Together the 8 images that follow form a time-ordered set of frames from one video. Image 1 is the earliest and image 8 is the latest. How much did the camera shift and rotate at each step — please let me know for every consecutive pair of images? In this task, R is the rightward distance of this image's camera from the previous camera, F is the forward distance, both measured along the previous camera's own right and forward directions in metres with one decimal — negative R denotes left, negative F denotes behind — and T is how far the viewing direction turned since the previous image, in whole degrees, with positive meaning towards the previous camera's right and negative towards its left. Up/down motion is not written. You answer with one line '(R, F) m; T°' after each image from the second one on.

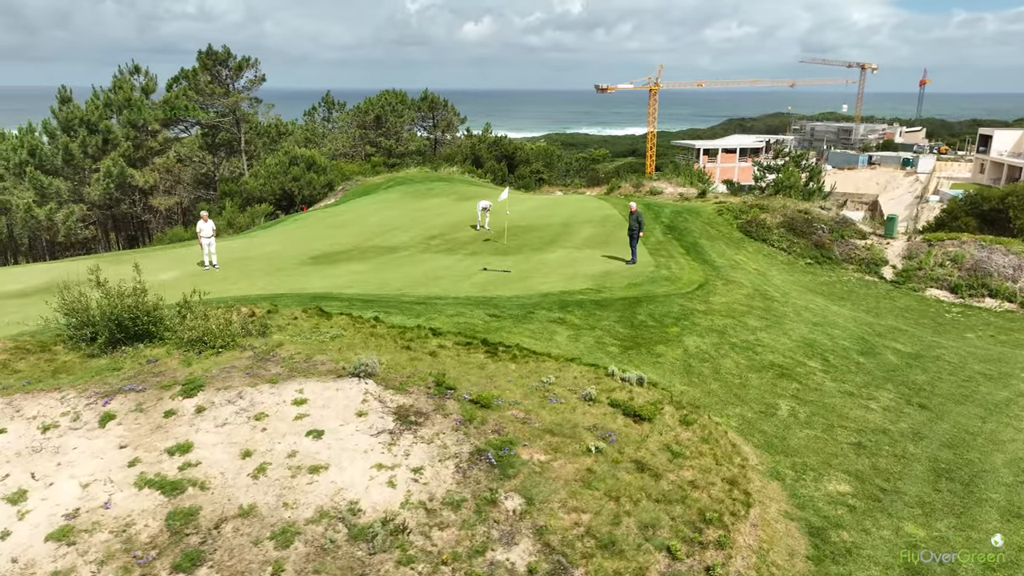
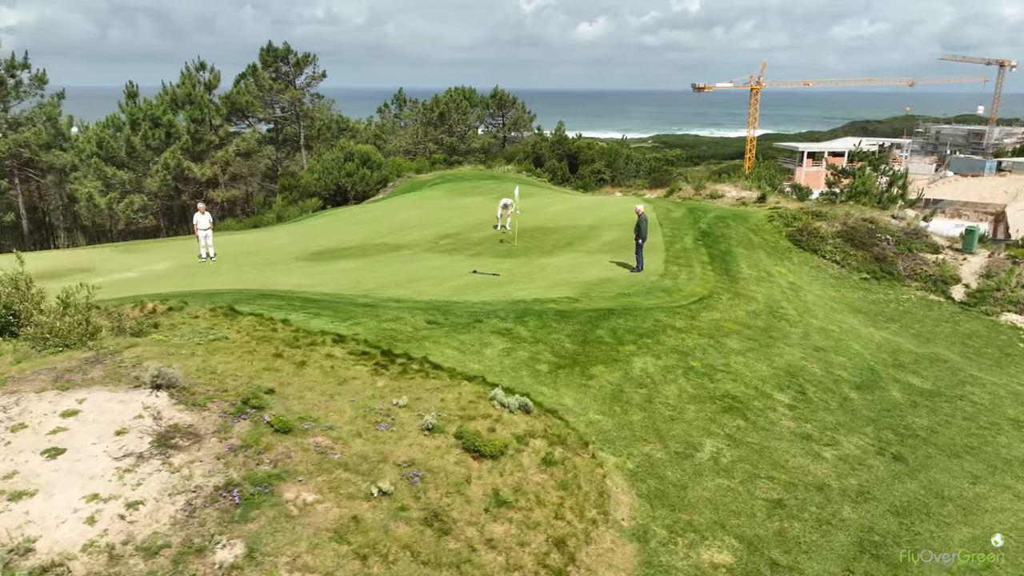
(+2.2, +1.1) m; -8°
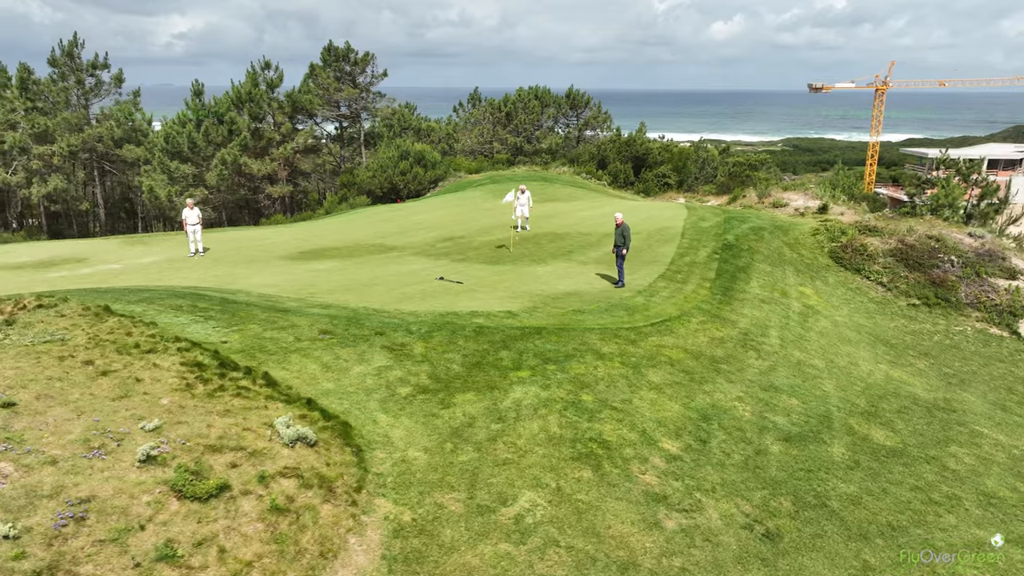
(+2.8, +1.1) m; -9°
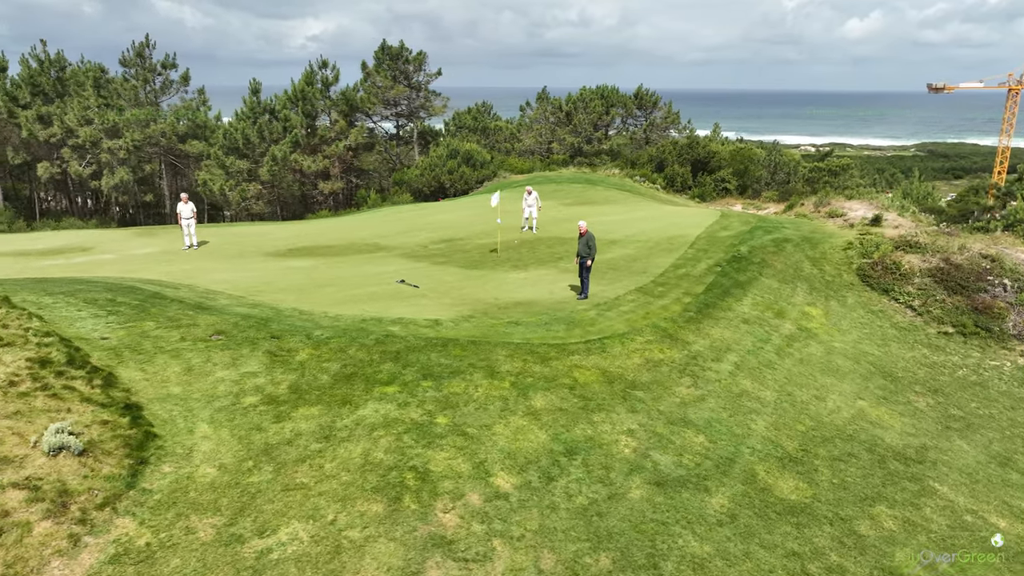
(+2.6, +0.8) m; -8°
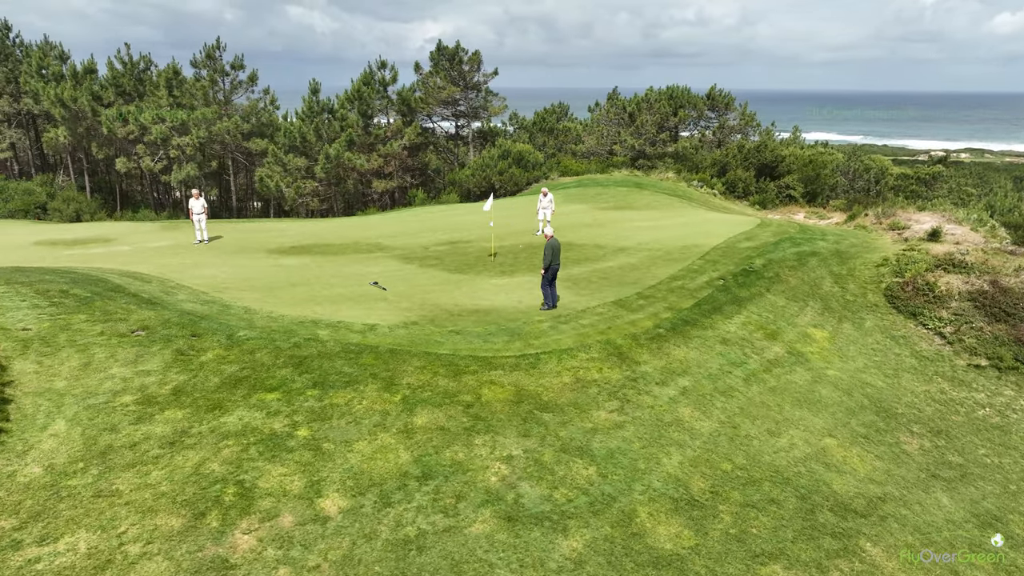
(+2.3, +0.7) m; -8°
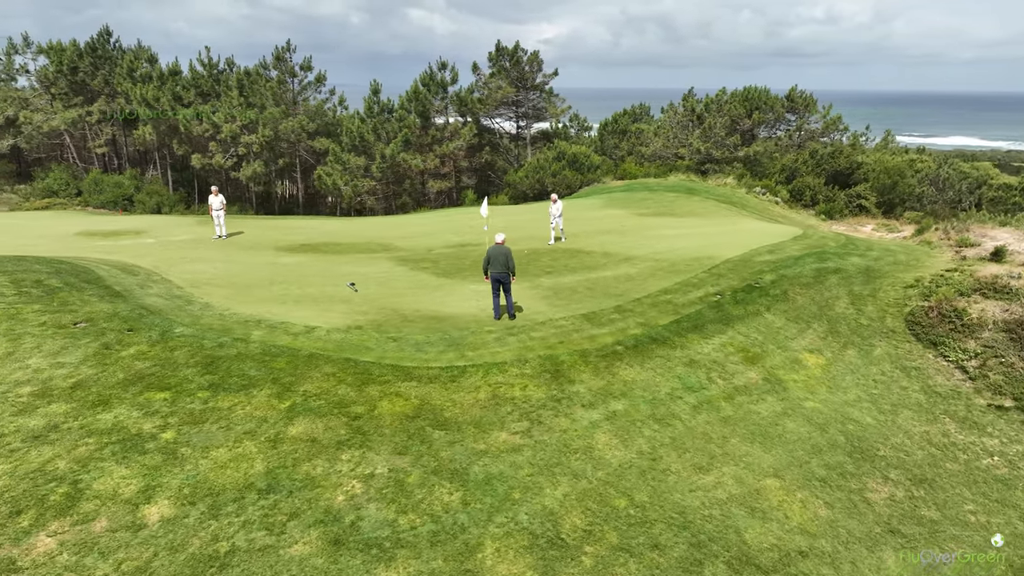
(+2.3, +0.6) m; -8°
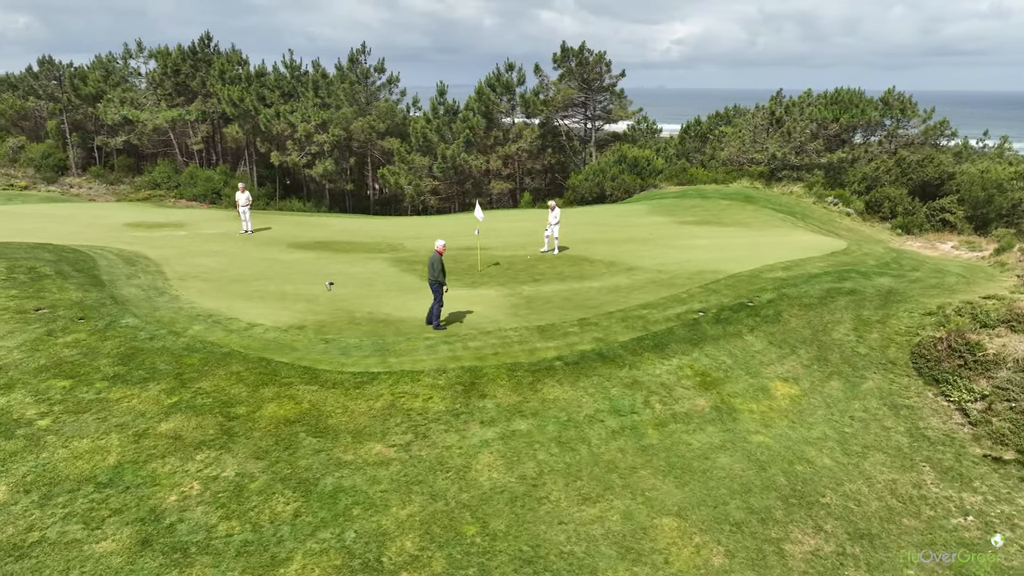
(+2.5, +0.5) m; -9°
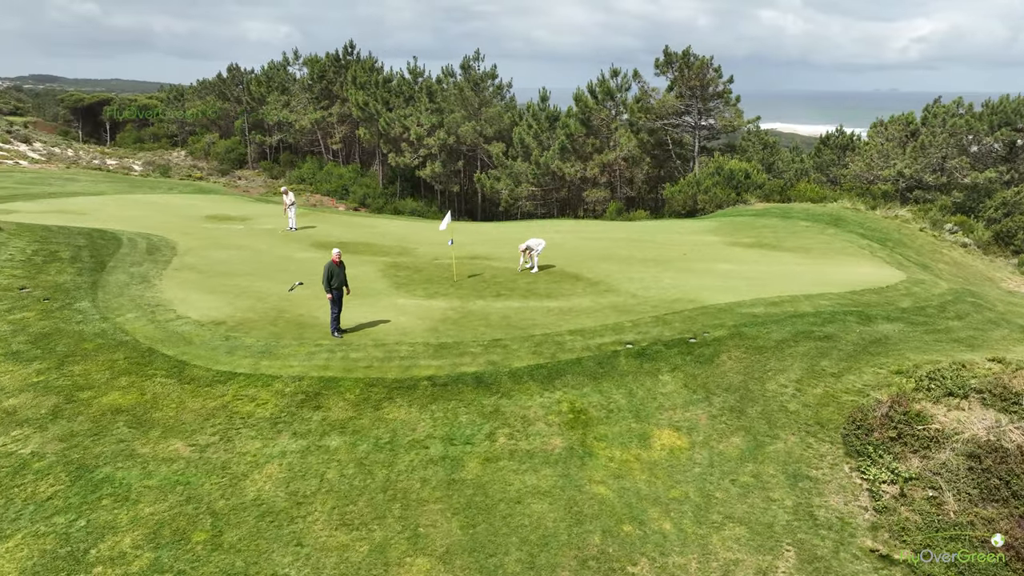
(+4.3, +0.8) m; -15°
